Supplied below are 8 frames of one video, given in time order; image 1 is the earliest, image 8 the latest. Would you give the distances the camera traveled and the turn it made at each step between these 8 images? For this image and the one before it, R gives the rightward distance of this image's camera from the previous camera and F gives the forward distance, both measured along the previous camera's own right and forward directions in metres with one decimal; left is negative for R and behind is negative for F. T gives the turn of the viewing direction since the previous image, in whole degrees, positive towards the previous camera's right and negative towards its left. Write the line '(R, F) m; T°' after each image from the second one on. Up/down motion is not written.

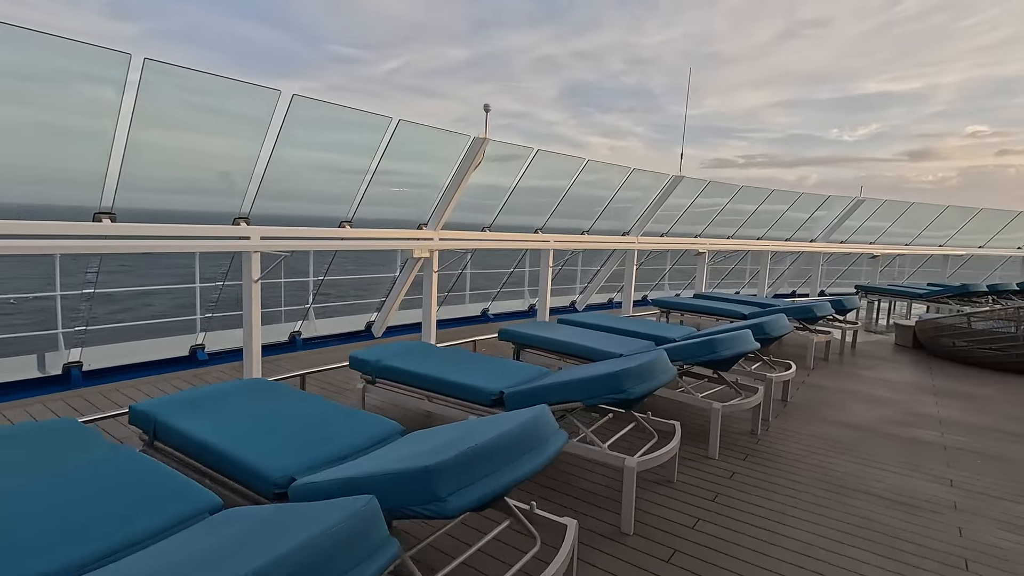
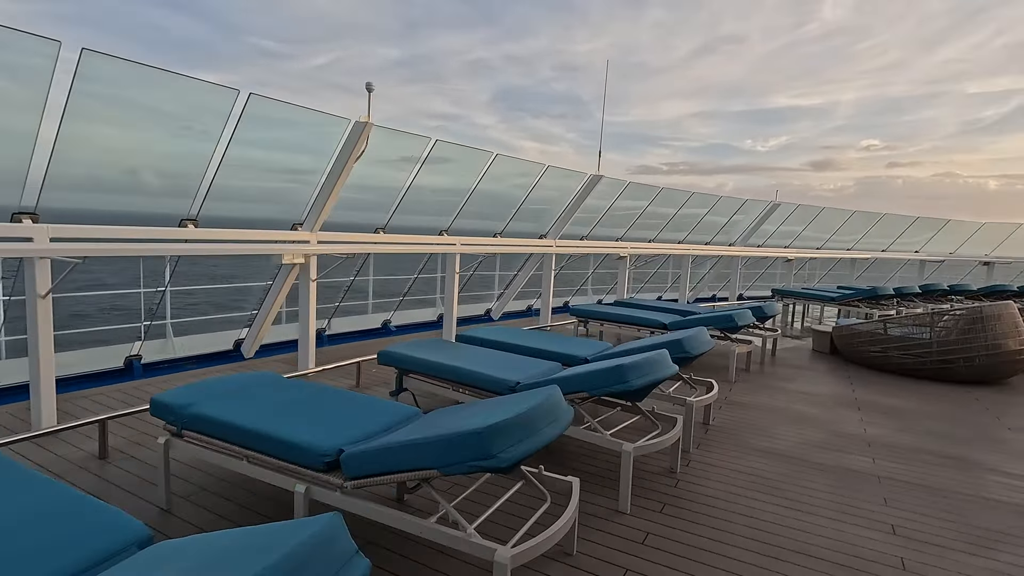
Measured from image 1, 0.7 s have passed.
(+0.3, +0.5) m; +7°
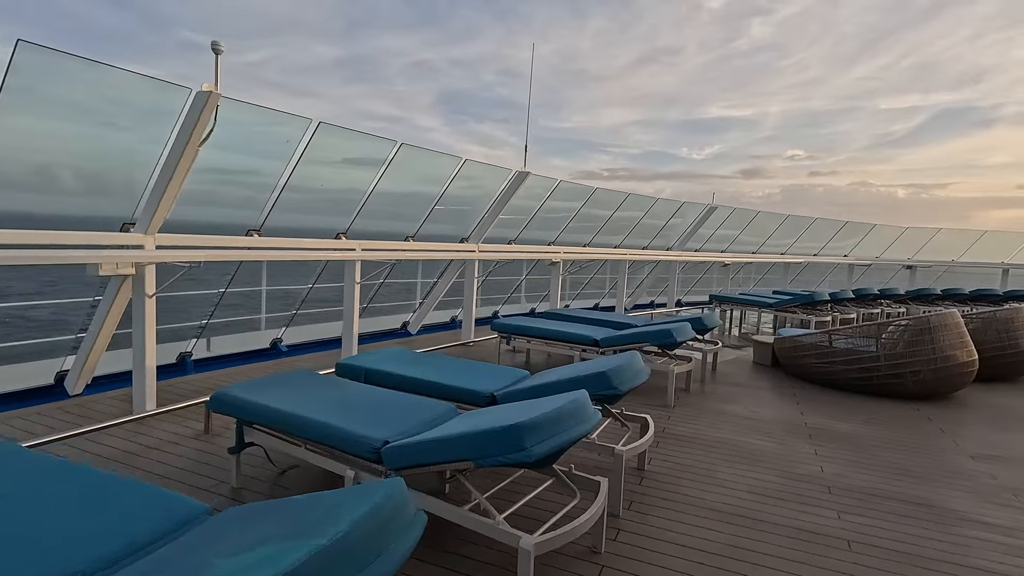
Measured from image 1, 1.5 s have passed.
(+0.3, +0.6) m; +6°
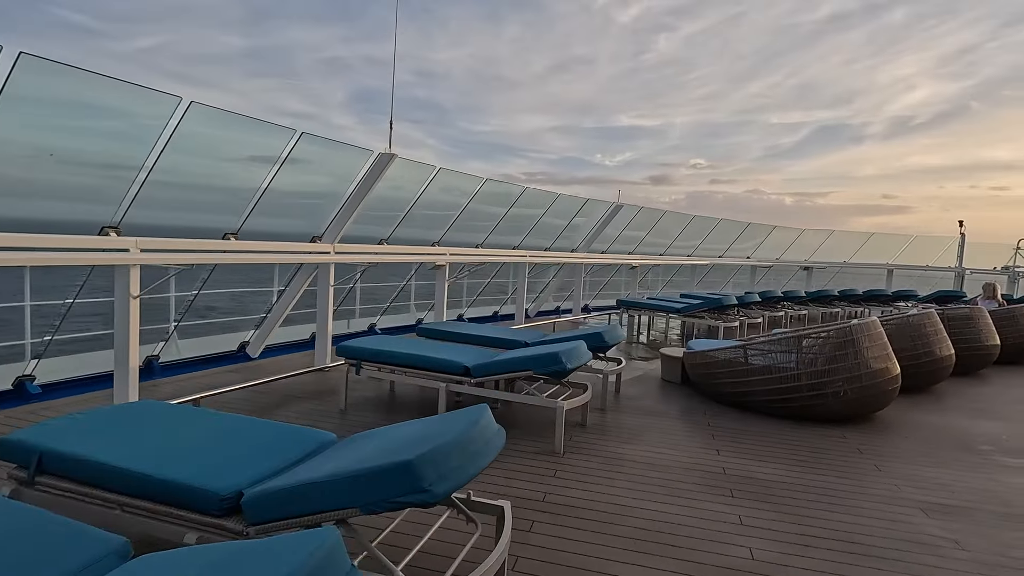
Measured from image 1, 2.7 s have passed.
(+0.4, +0.9) m; +9°
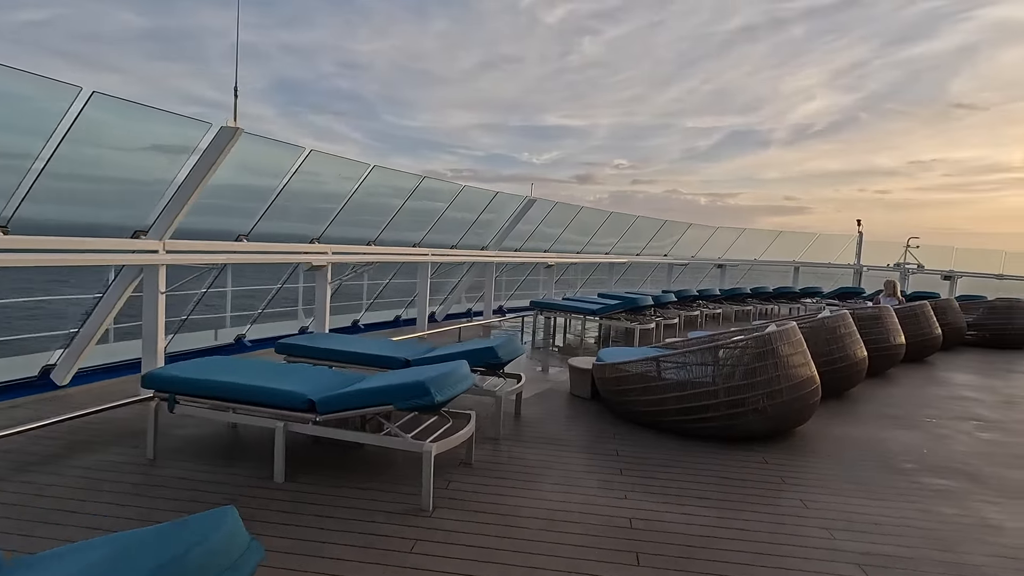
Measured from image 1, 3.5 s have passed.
(+0.3, +0.6) m; +8°
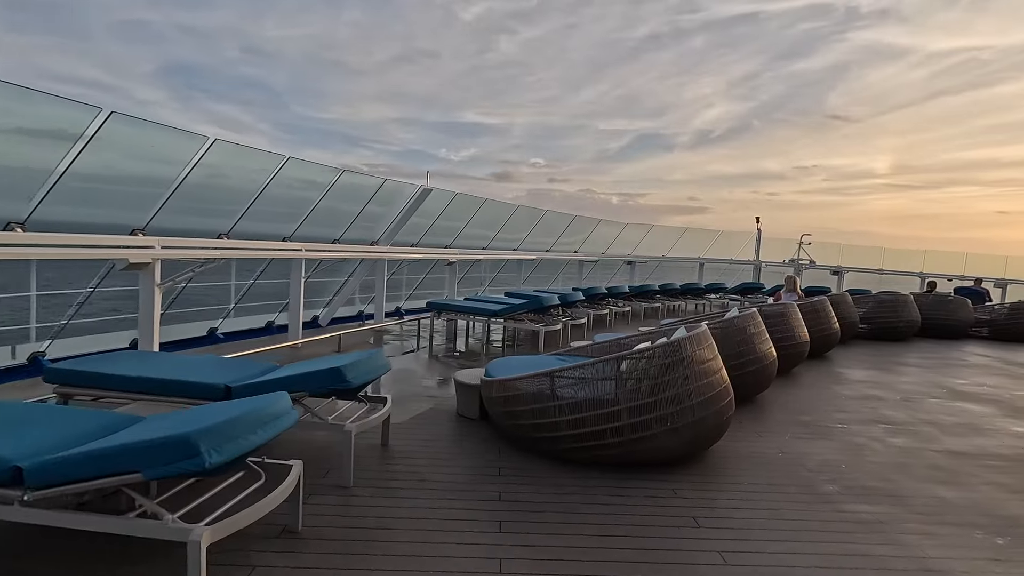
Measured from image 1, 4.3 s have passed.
(+0.3, +0.6) m; +9°
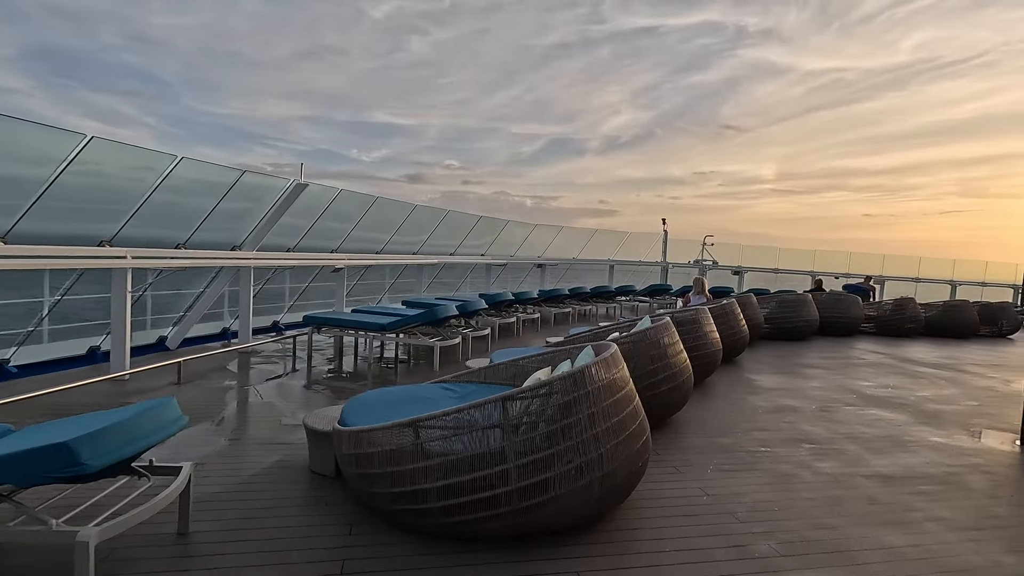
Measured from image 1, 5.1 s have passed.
(+0.2, +0.6) m; +9°
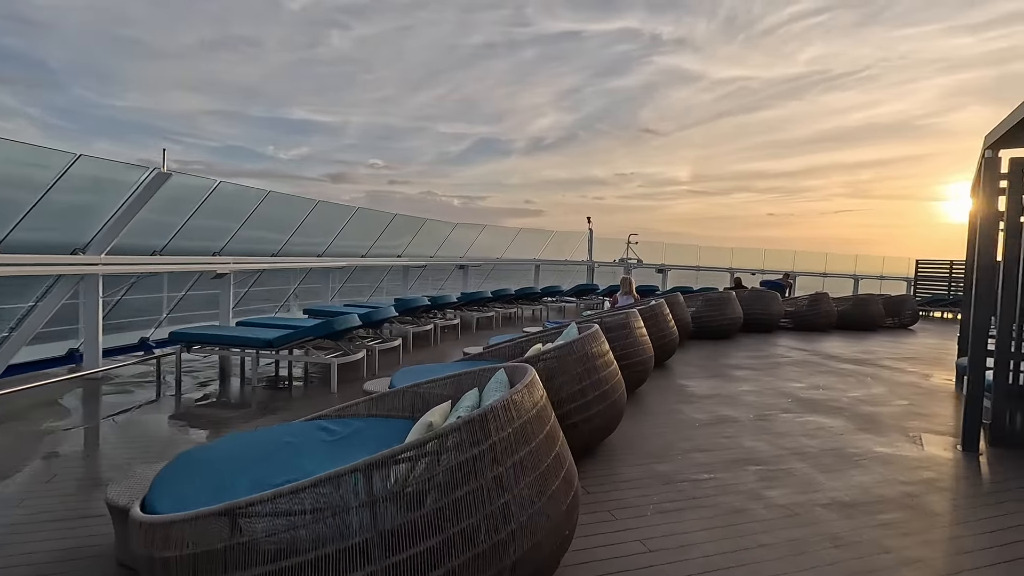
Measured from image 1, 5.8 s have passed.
(+0.2, +0.6) m; +8°
